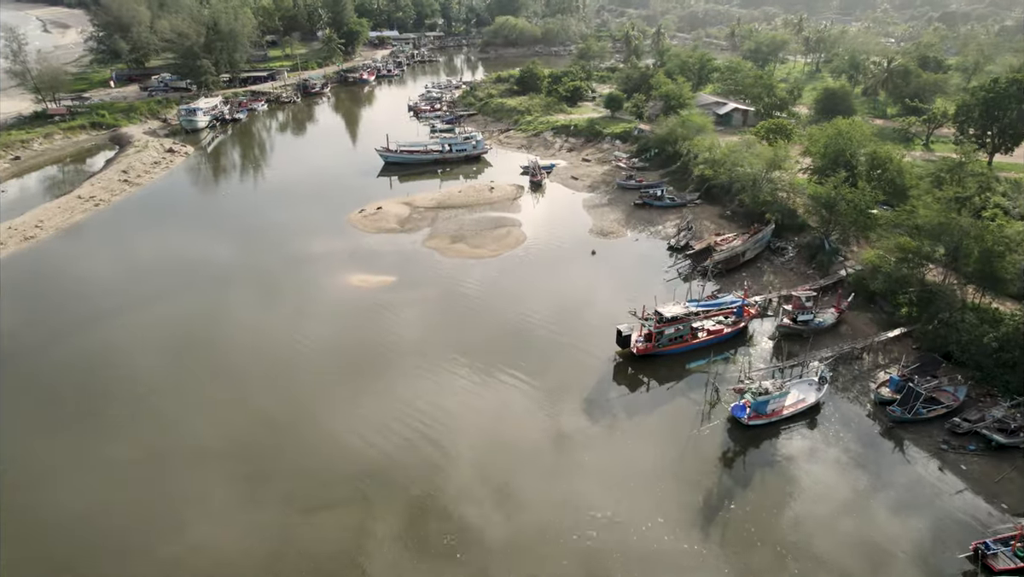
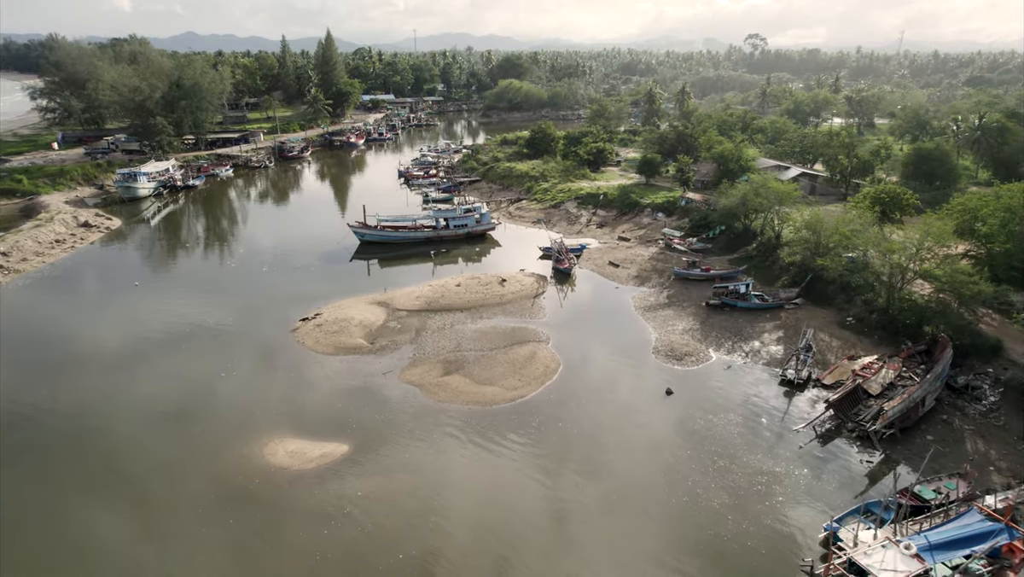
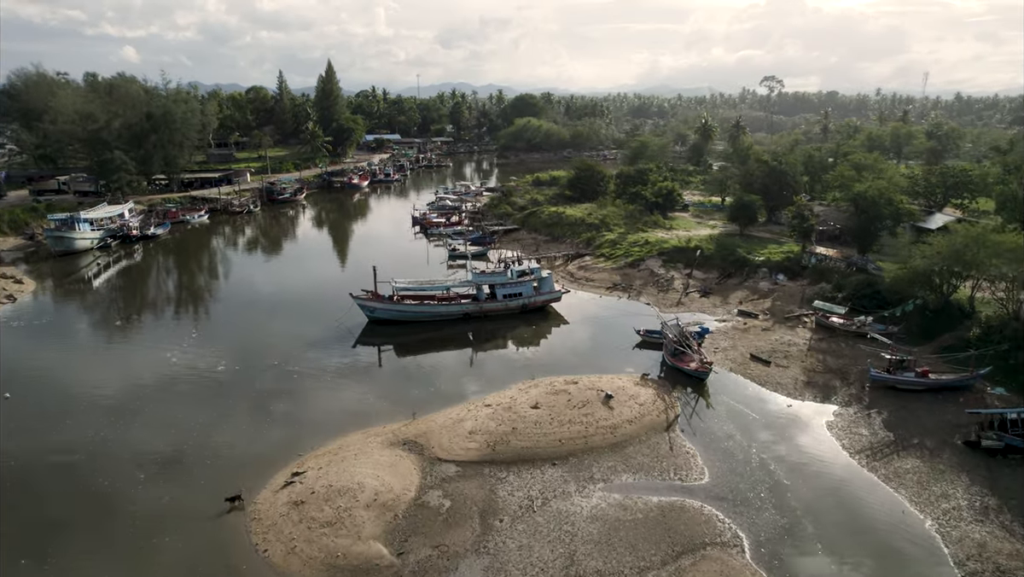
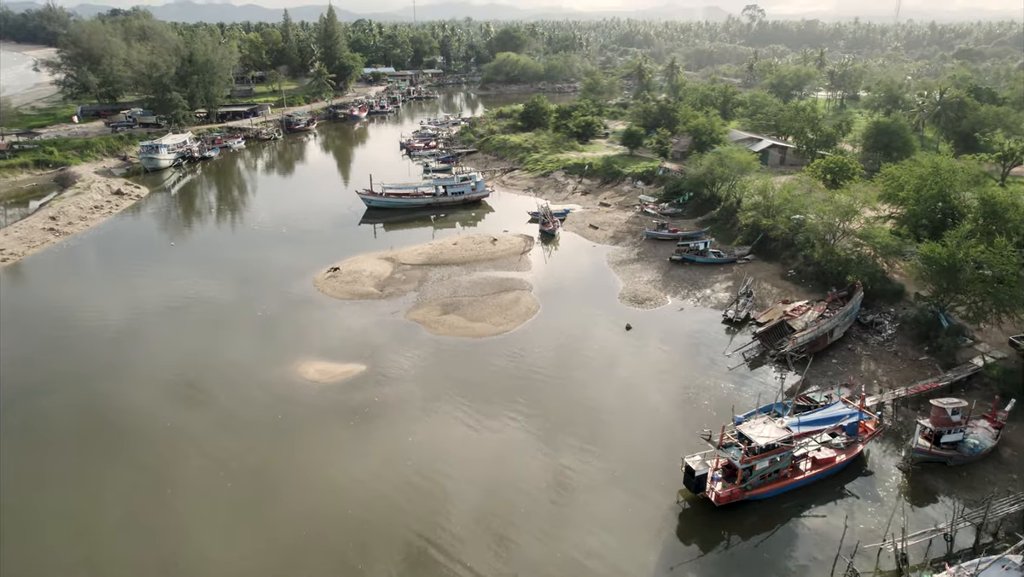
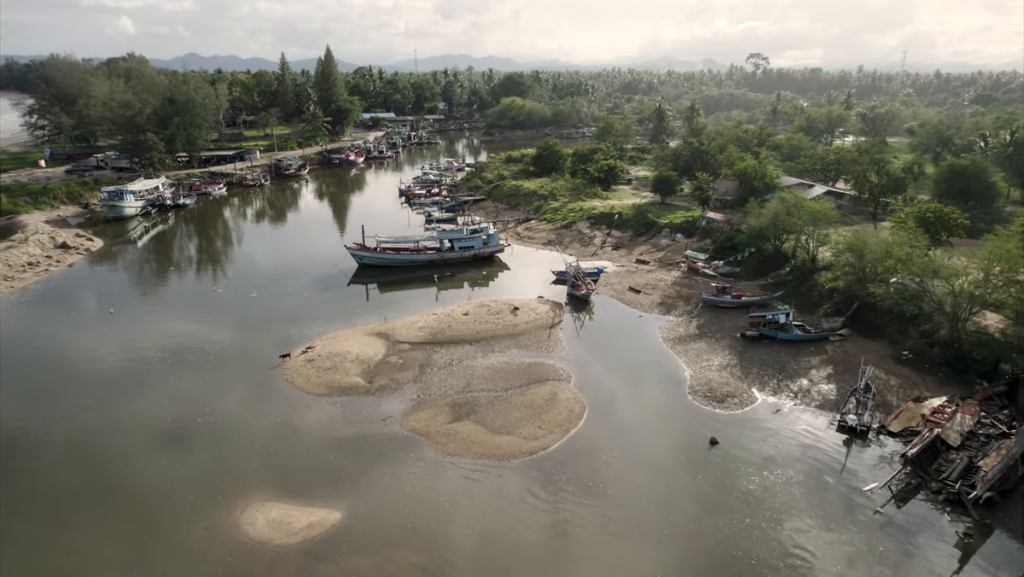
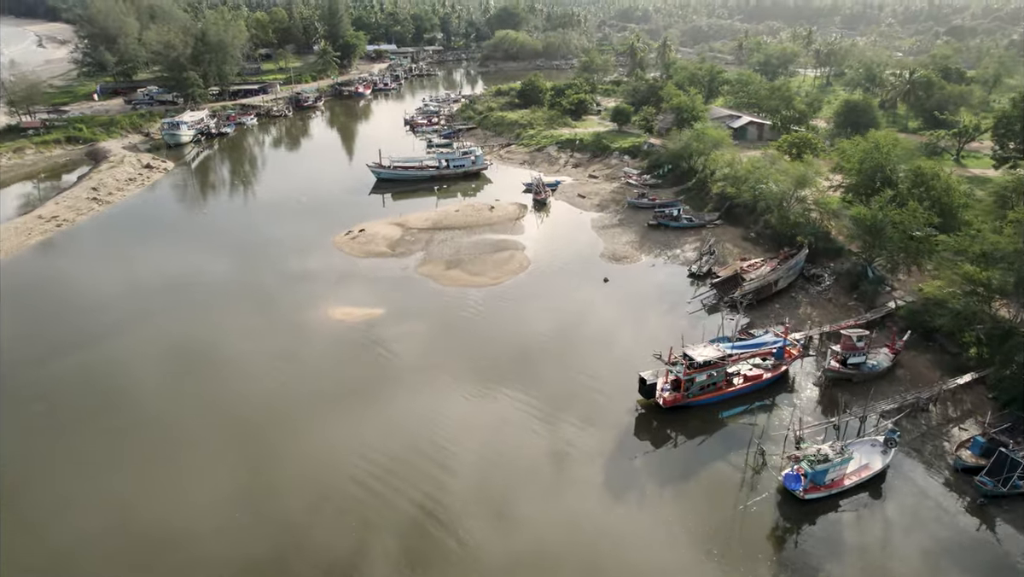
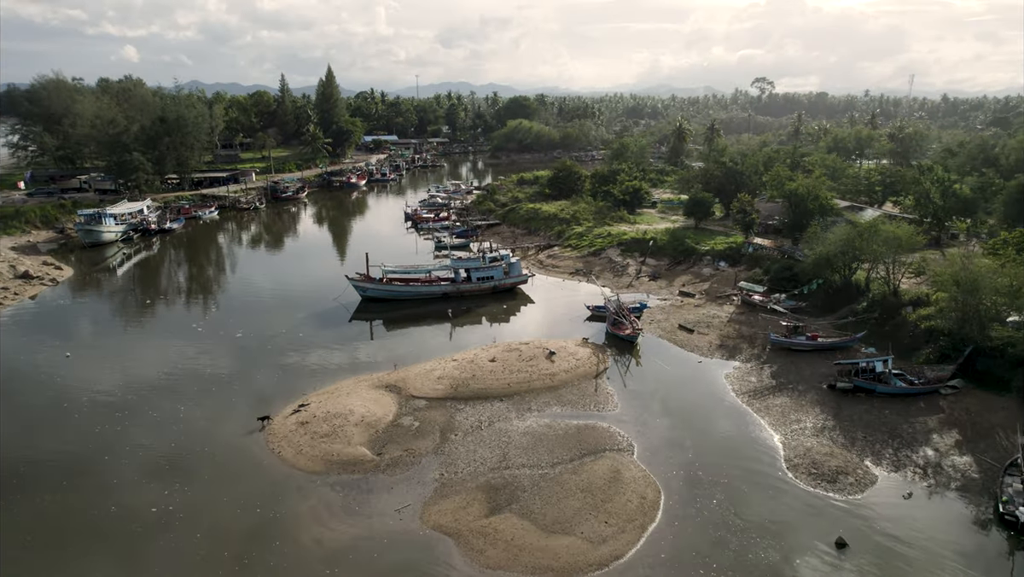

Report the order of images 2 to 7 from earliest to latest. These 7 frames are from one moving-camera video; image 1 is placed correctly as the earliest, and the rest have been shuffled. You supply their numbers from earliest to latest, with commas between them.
6, 4, 2, 5, 7, 3
